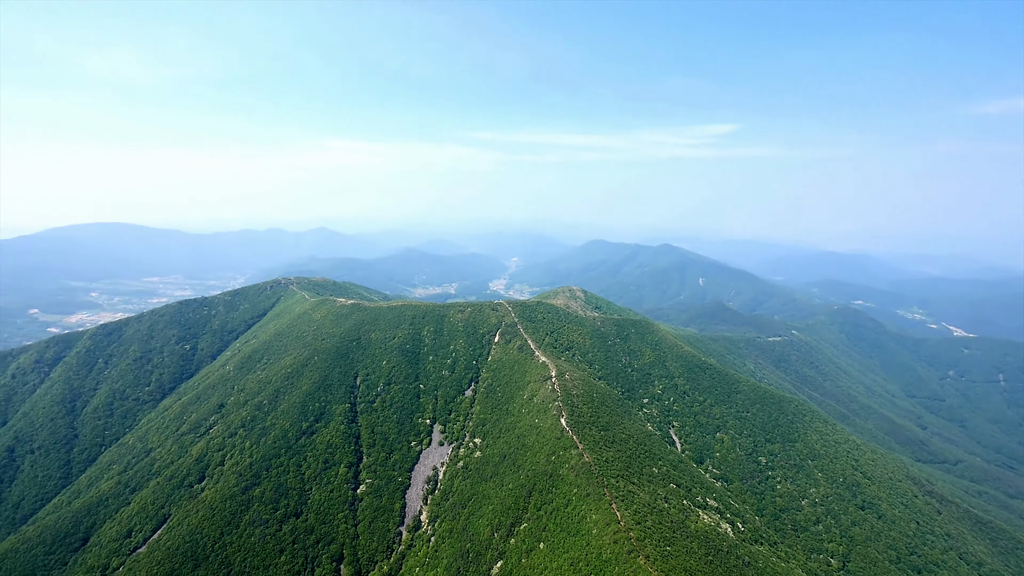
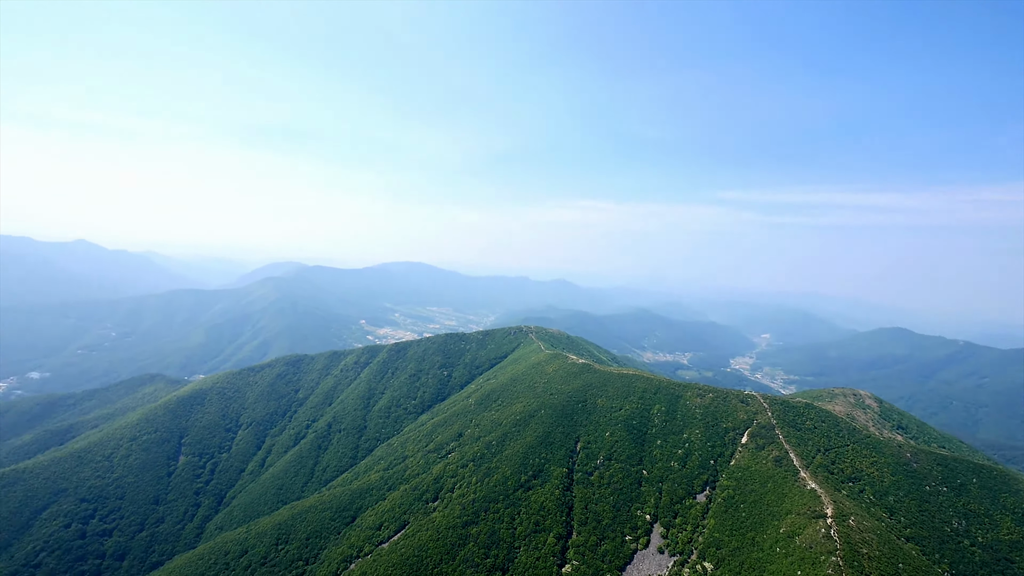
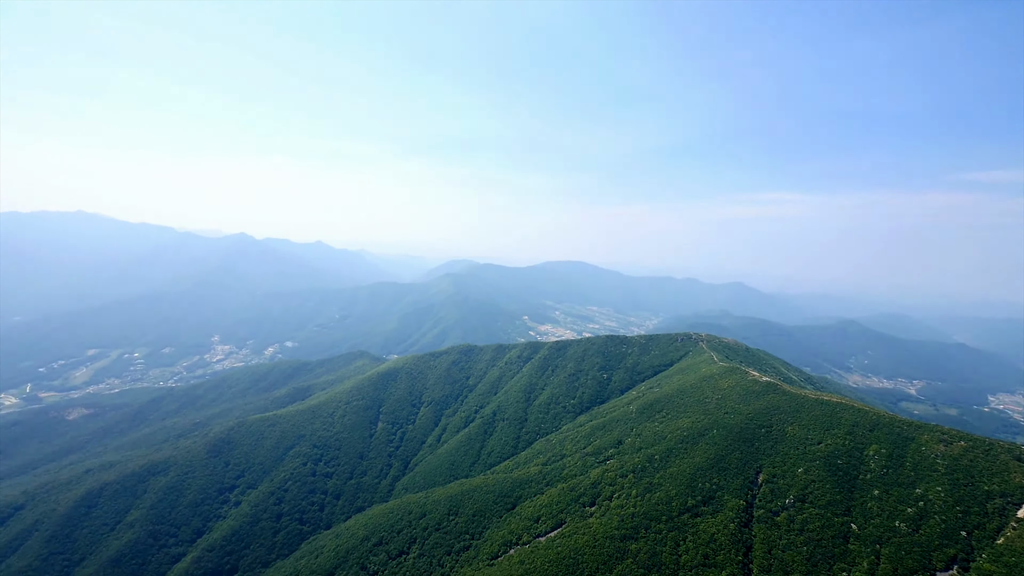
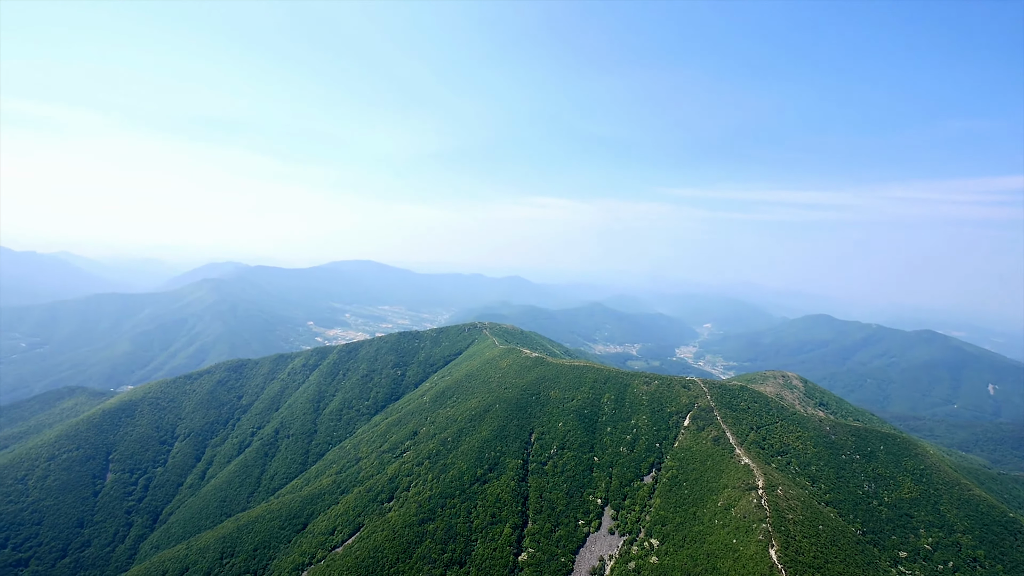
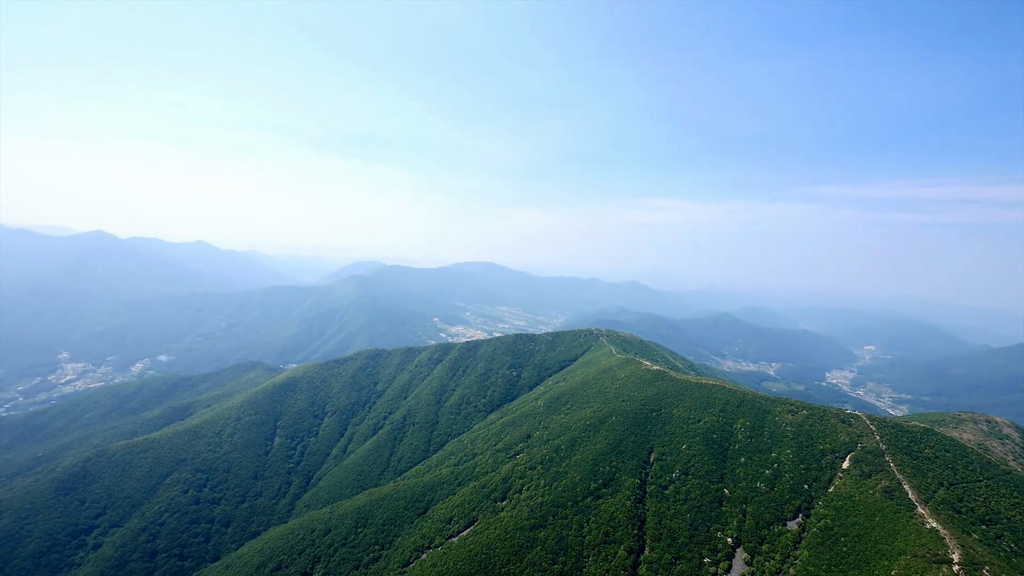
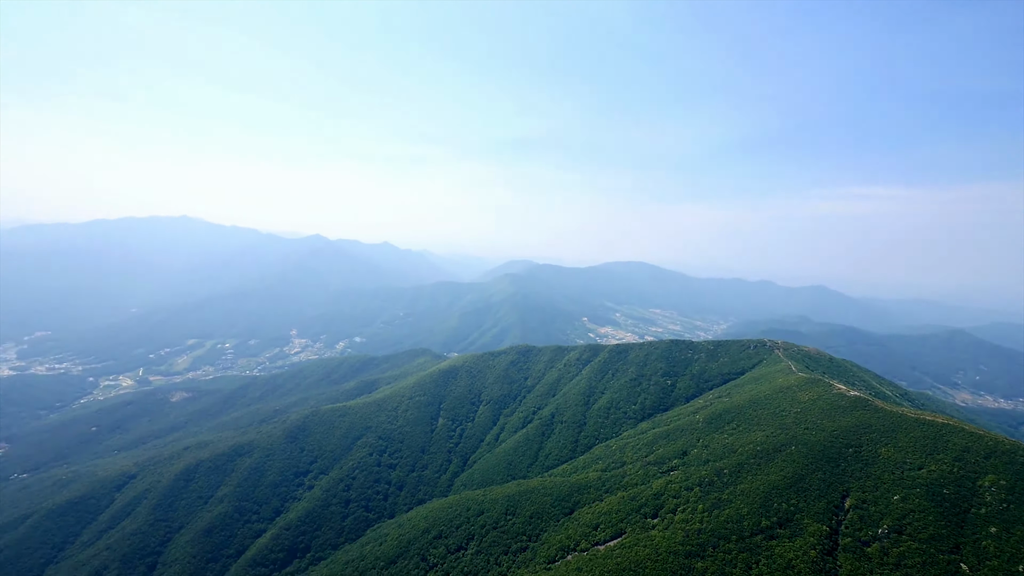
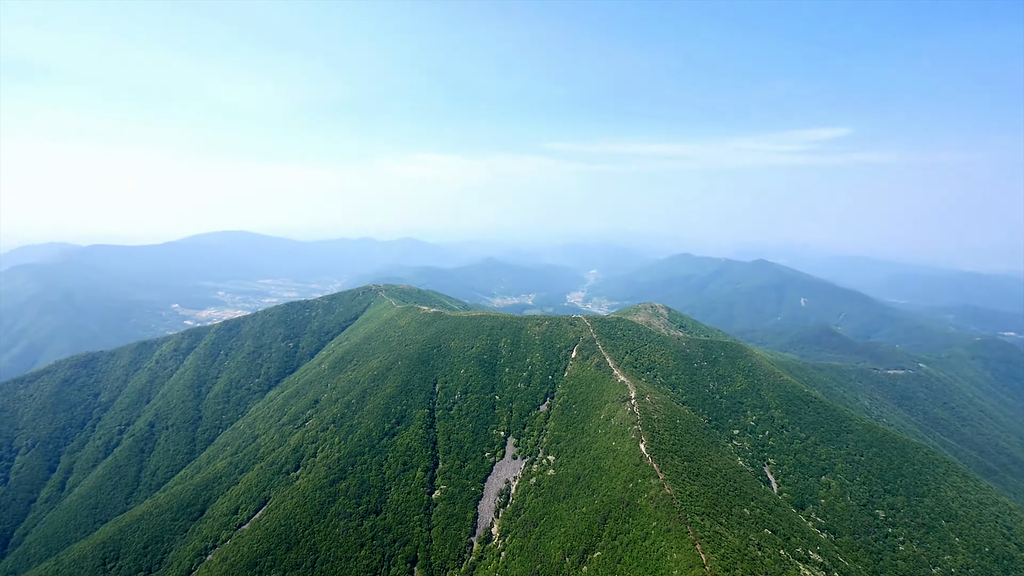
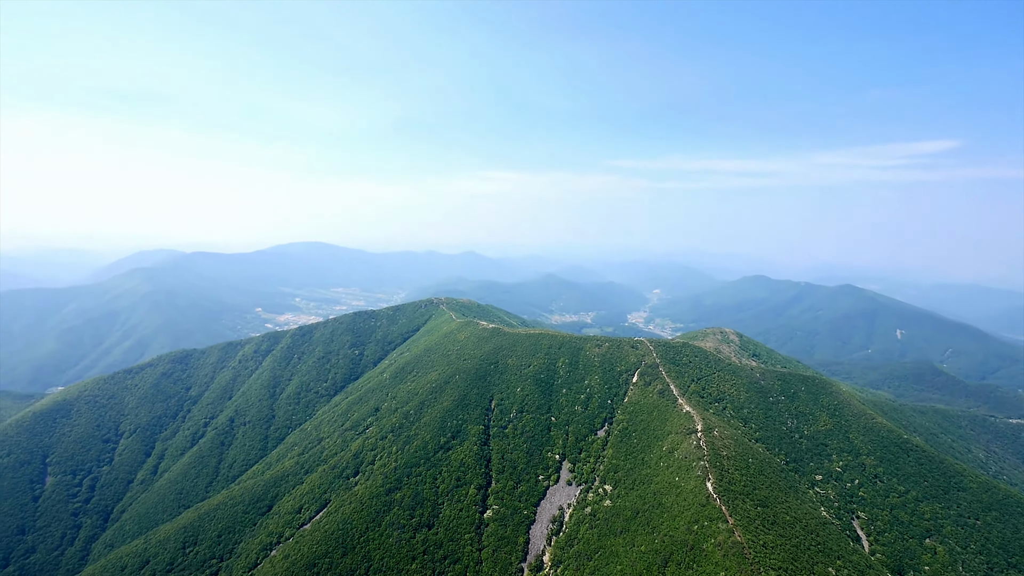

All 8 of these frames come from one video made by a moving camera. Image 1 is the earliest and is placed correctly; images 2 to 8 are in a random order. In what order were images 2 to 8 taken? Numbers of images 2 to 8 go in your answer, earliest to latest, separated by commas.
7, 8, 4, 2, 5, 3, 6
